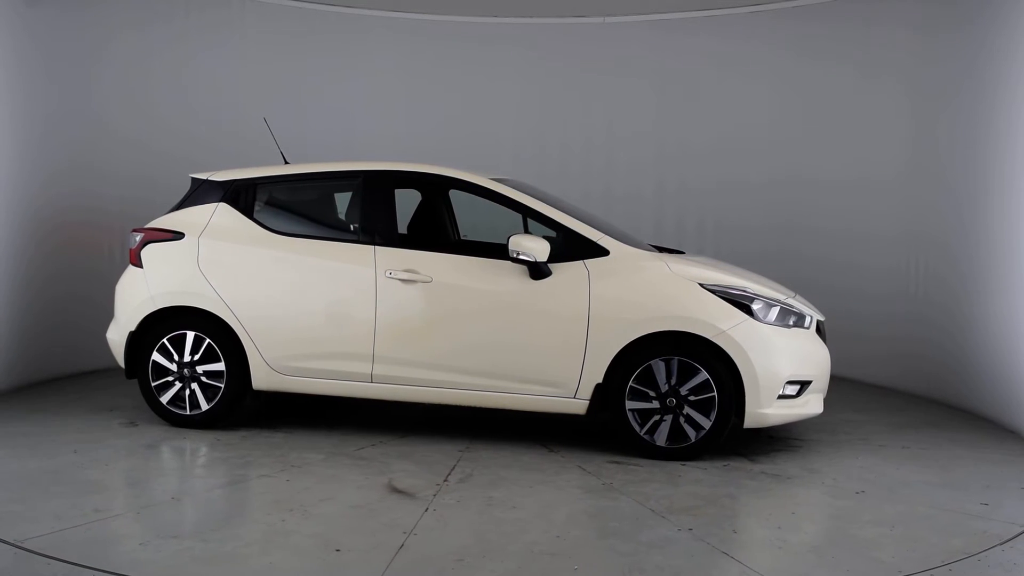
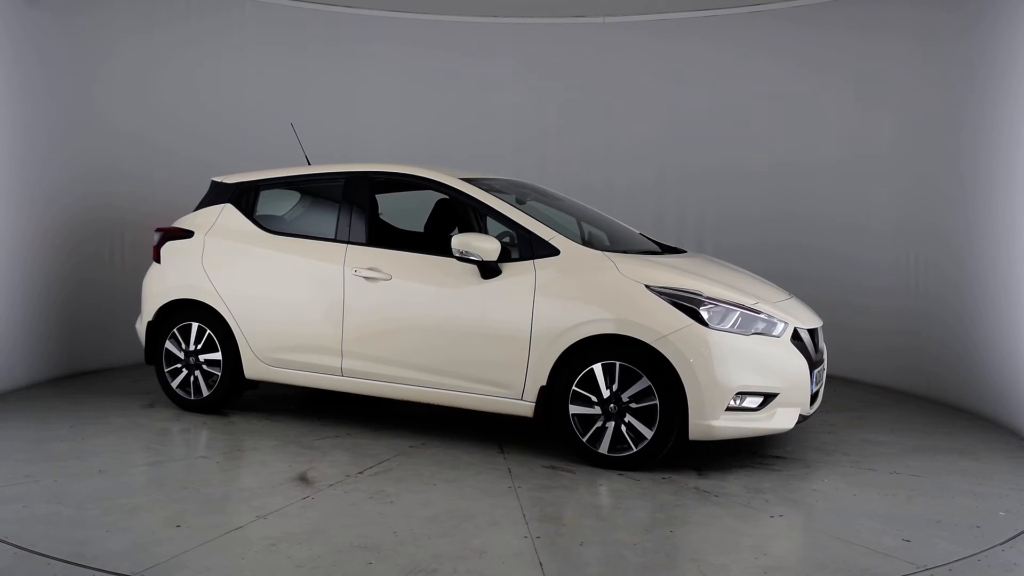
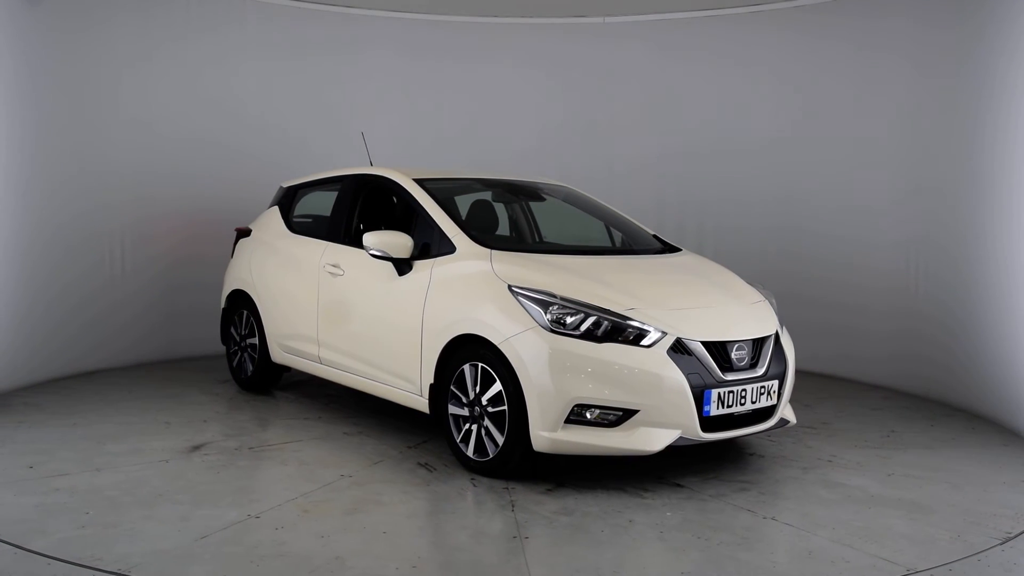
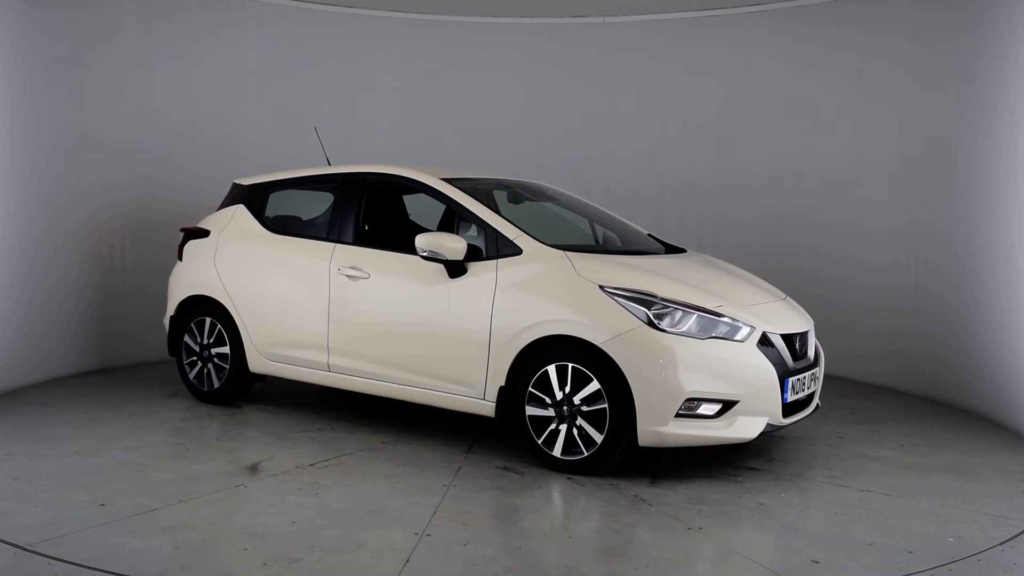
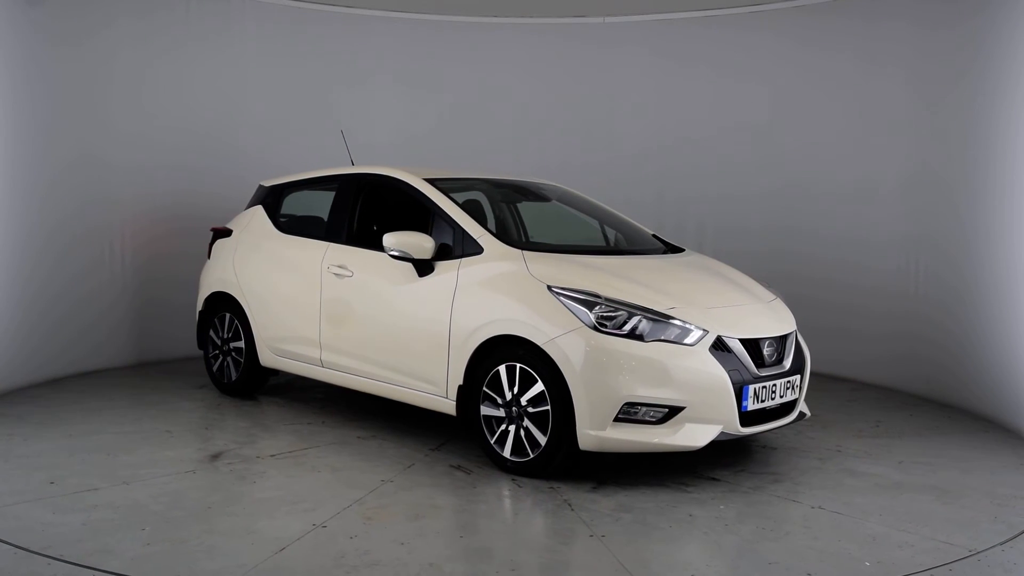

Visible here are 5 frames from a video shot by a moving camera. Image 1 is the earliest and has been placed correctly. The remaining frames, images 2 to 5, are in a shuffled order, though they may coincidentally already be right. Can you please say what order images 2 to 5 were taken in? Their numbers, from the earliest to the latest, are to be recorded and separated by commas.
2, 4, 5, 3
